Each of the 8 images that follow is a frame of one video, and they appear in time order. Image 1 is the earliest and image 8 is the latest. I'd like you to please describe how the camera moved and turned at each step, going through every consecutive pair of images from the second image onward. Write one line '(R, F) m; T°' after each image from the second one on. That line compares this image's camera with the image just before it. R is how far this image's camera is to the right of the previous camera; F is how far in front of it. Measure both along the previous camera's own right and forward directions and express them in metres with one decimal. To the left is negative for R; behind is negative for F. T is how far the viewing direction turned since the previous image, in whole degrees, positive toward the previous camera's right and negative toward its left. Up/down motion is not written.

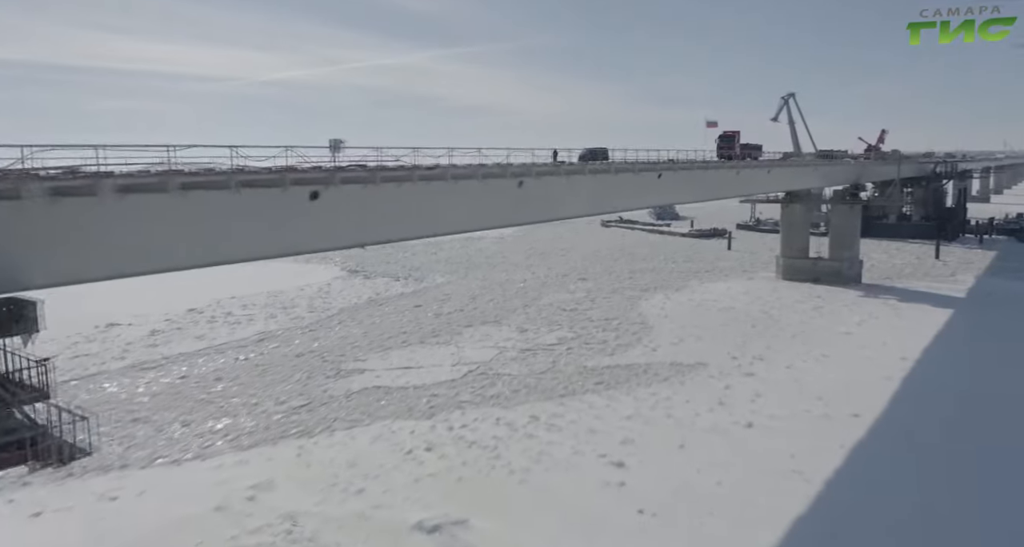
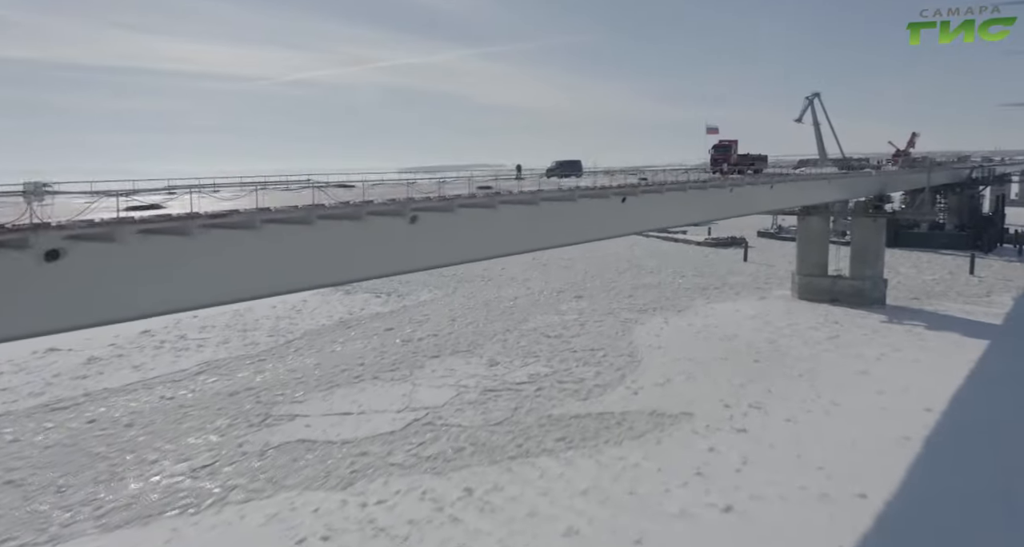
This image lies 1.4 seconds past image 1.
(+1.7, +2.2) m; -2°
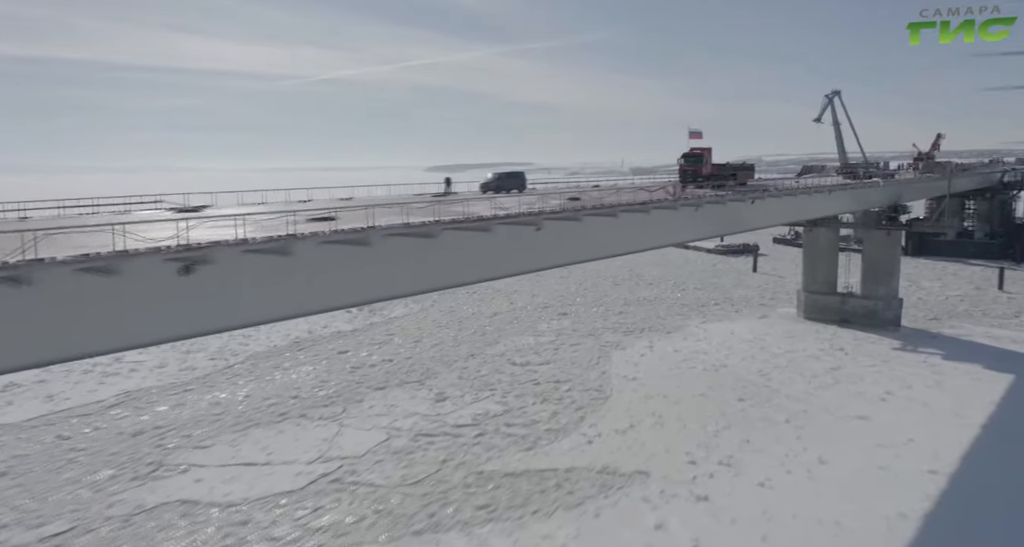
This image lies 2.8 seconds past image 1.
(+2.0, +2.0) m; -2°
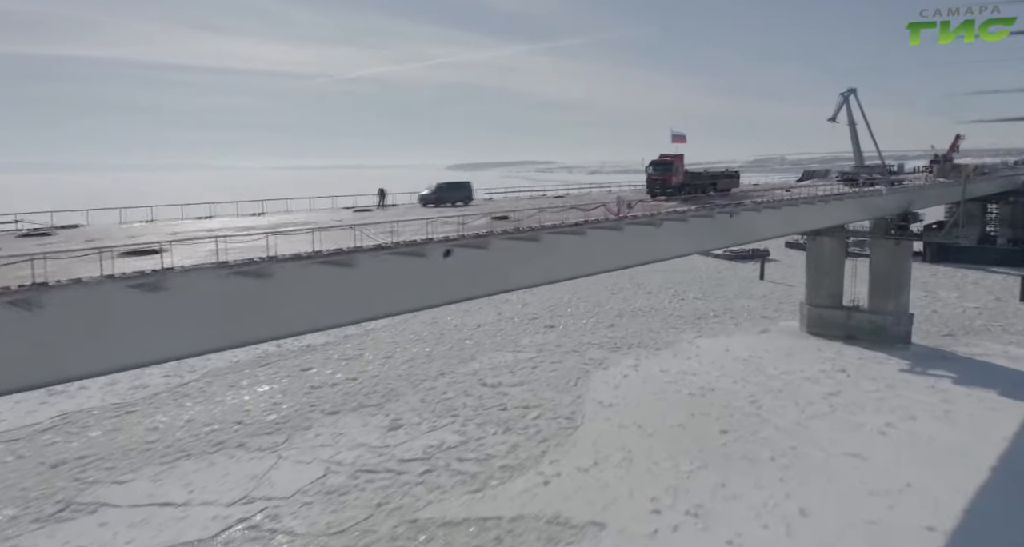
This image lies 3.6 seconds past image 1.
(+1.4, +1.3) m; -2°
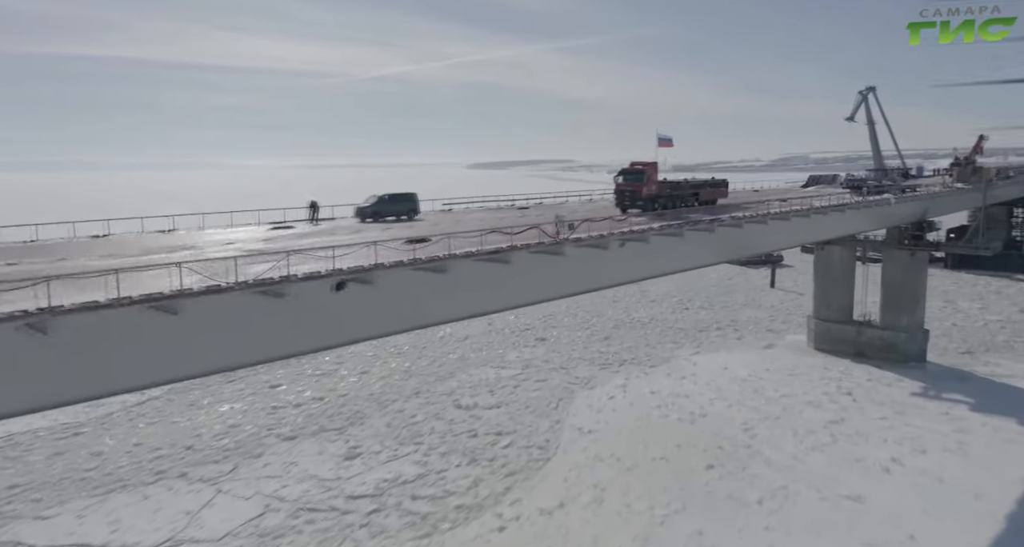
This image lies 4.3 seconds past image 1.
(+1.2, +1.2) m; -2°
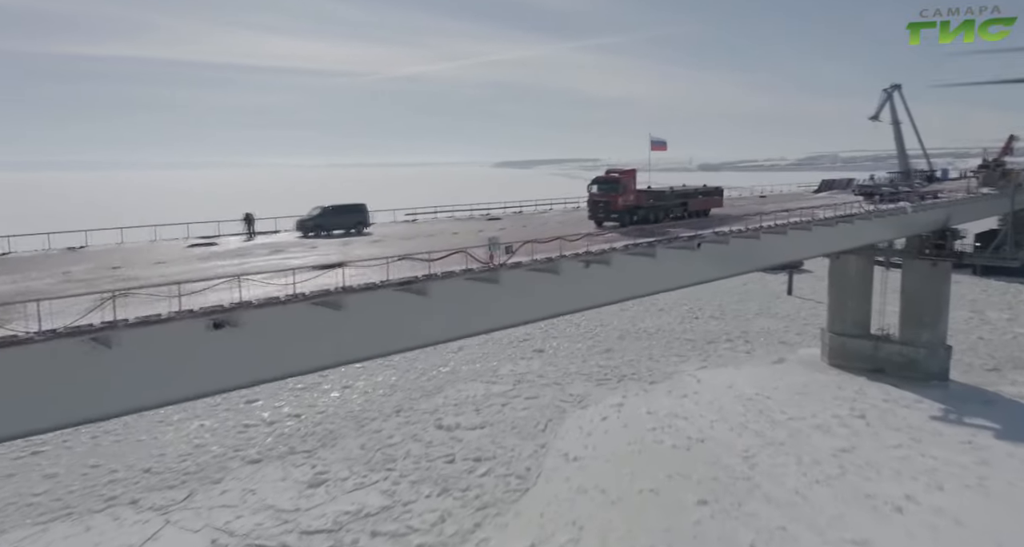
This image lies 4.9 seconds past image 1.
(+0.9, +1.1) m; -2°
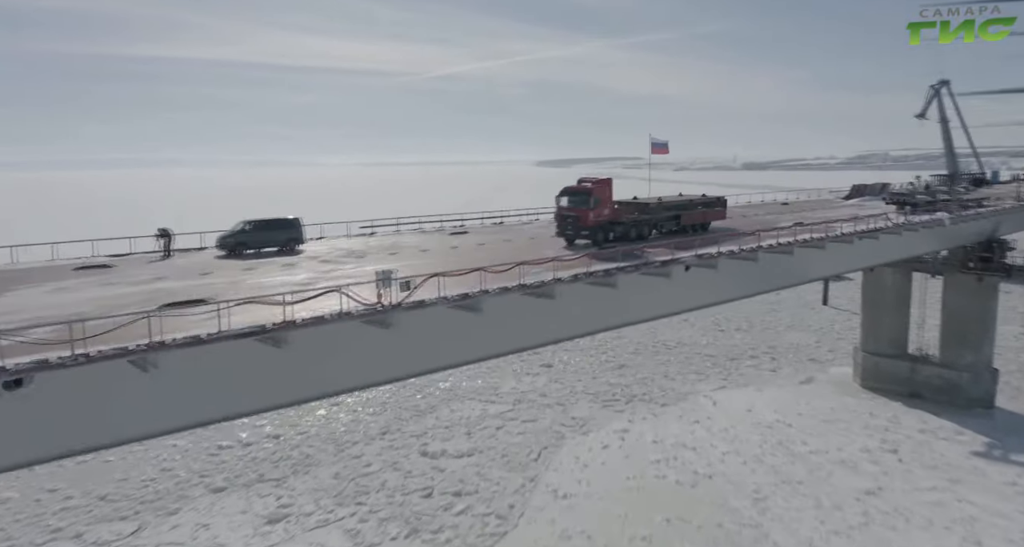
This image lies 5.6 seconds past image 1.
(+1.1, +1.3) m; -3°
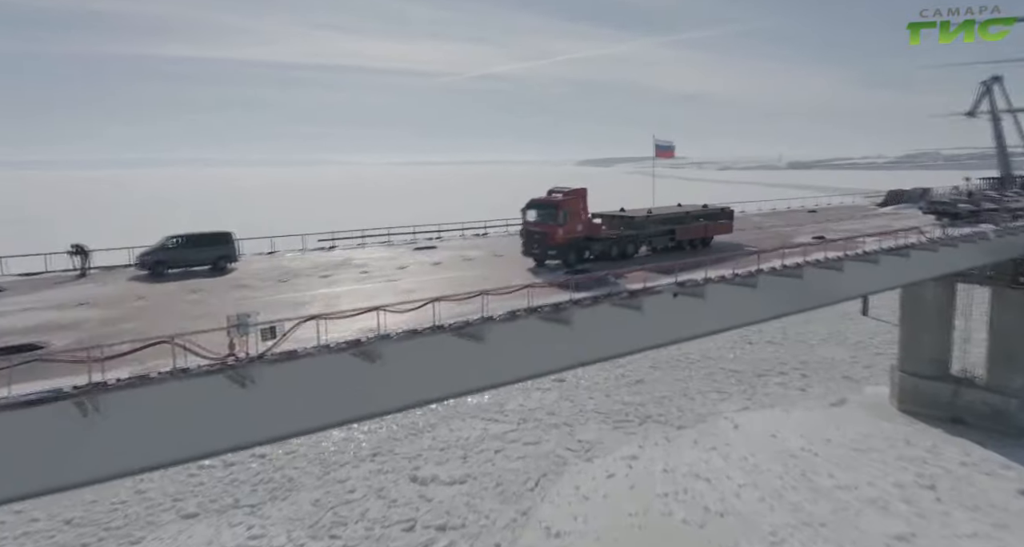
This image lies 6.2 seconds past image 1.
(+0.9, +1.1) m; -3°
